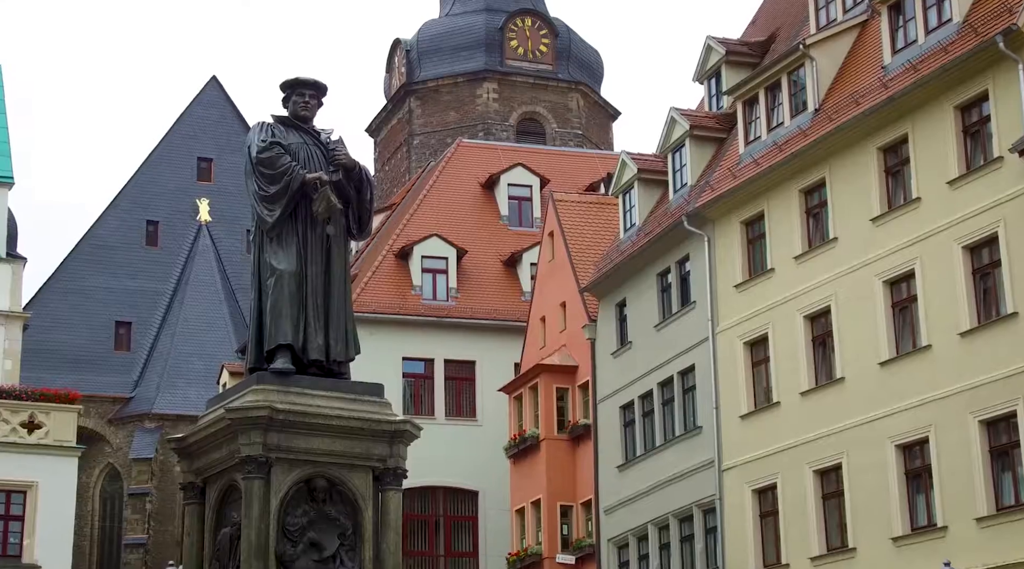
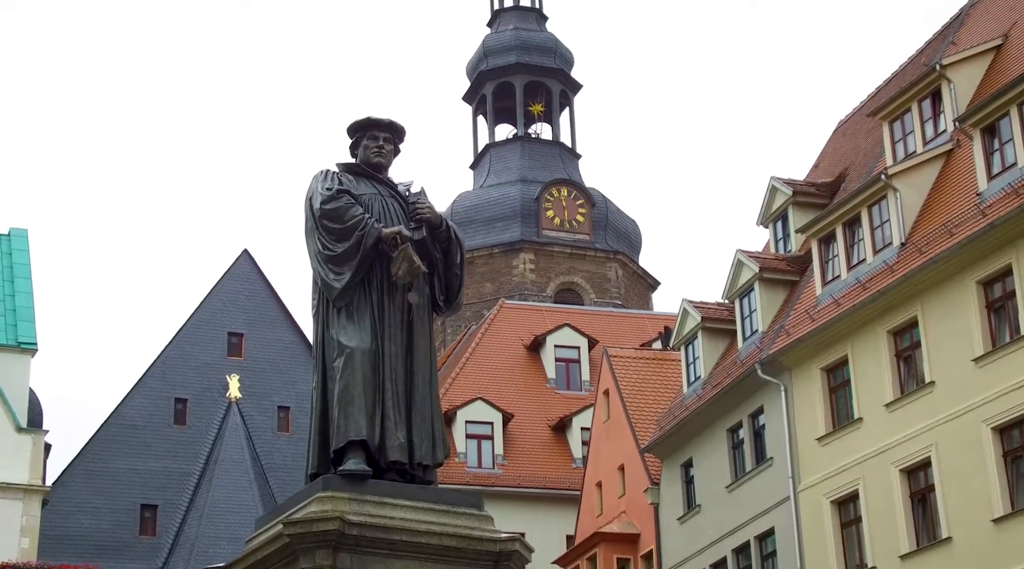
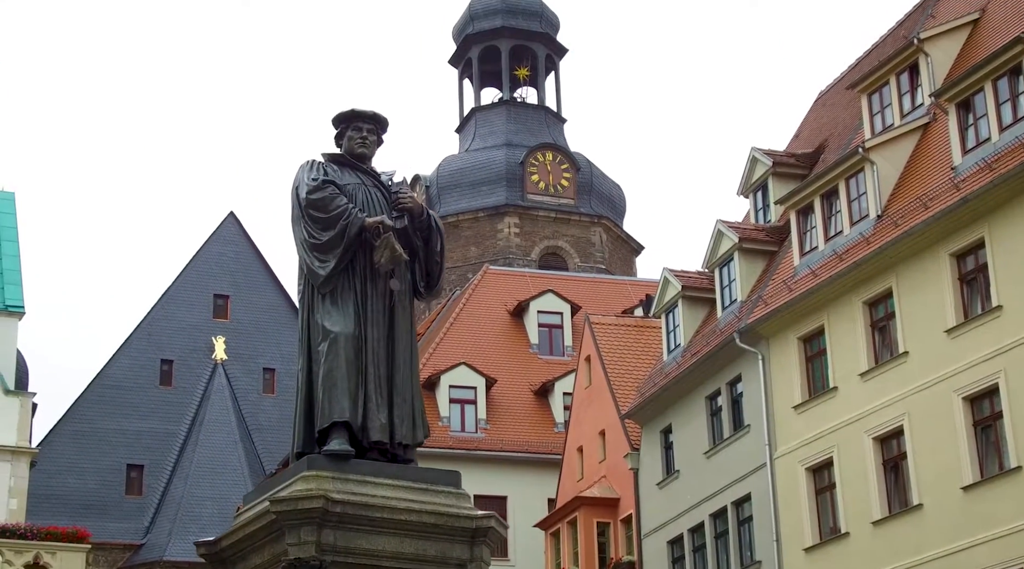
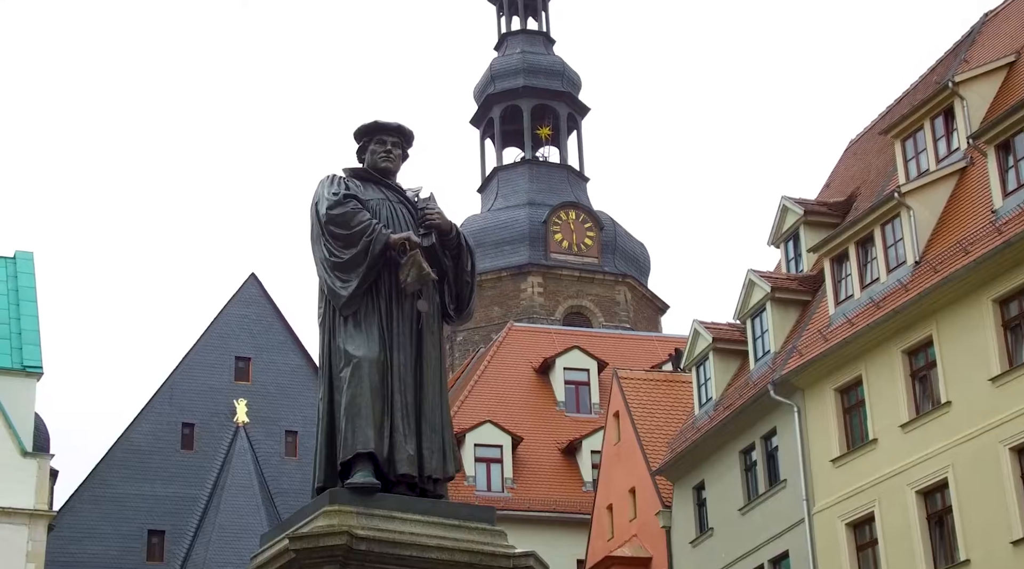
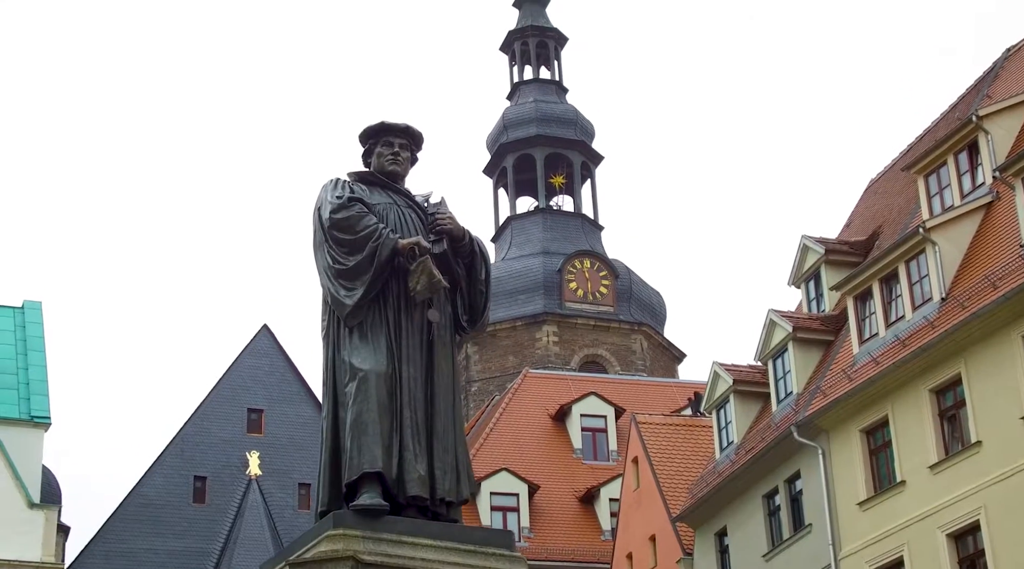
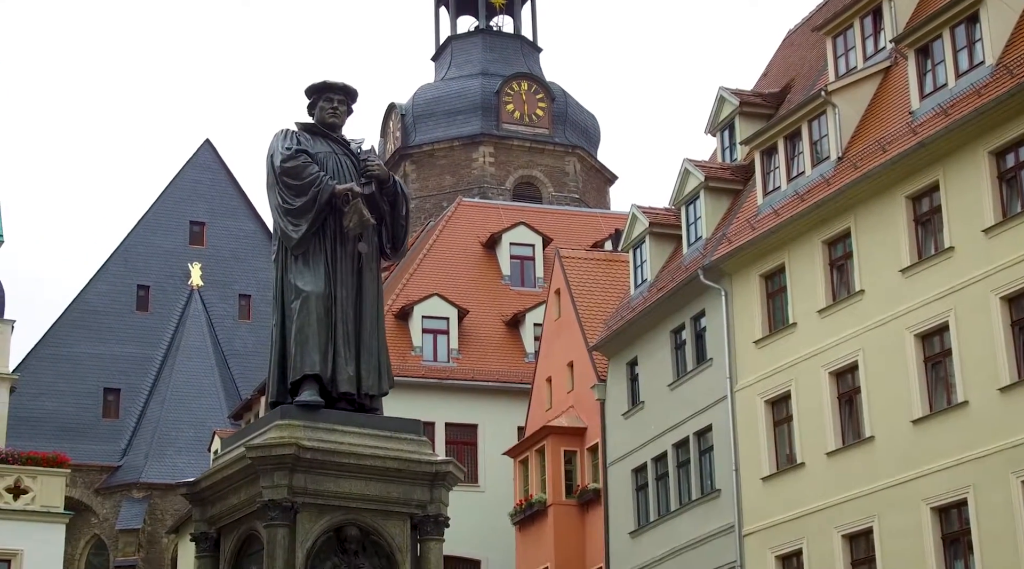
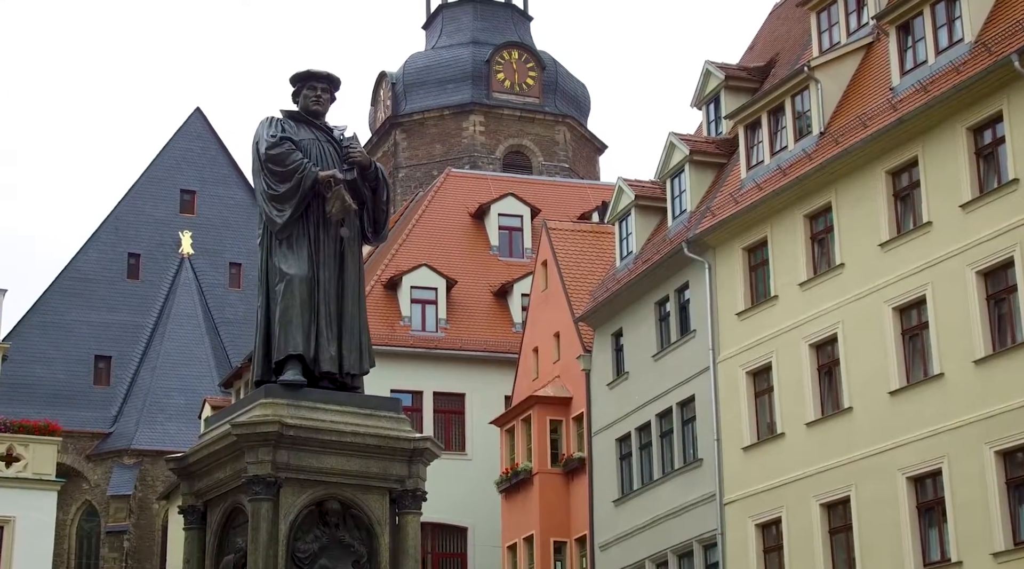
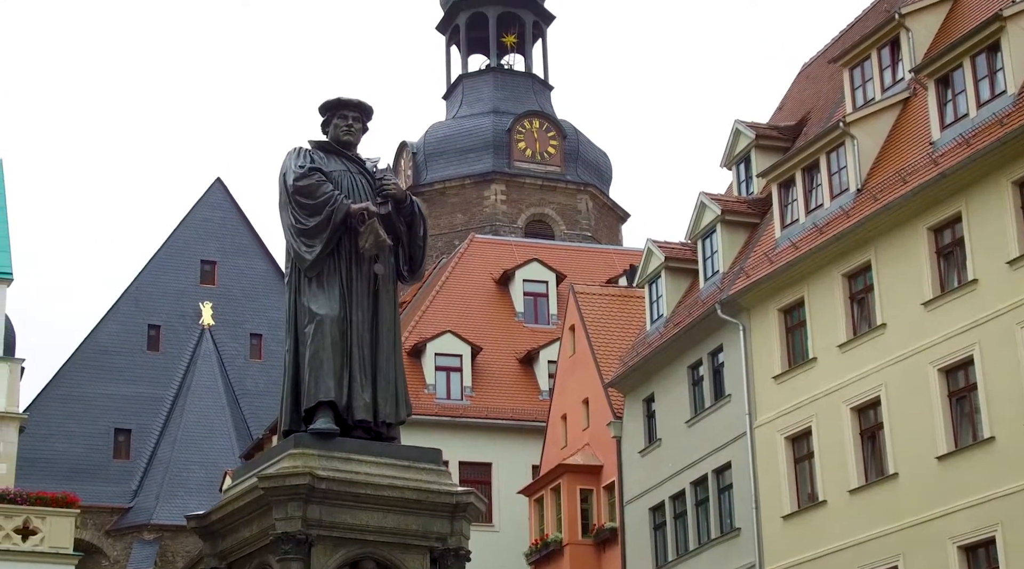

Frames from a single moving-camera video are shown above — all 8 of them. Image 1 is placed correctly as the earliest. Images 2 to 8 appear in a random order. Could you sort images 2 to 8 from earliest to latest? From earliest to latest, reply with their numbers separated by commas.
7, 6, 8, 3, 2, 4, 5
